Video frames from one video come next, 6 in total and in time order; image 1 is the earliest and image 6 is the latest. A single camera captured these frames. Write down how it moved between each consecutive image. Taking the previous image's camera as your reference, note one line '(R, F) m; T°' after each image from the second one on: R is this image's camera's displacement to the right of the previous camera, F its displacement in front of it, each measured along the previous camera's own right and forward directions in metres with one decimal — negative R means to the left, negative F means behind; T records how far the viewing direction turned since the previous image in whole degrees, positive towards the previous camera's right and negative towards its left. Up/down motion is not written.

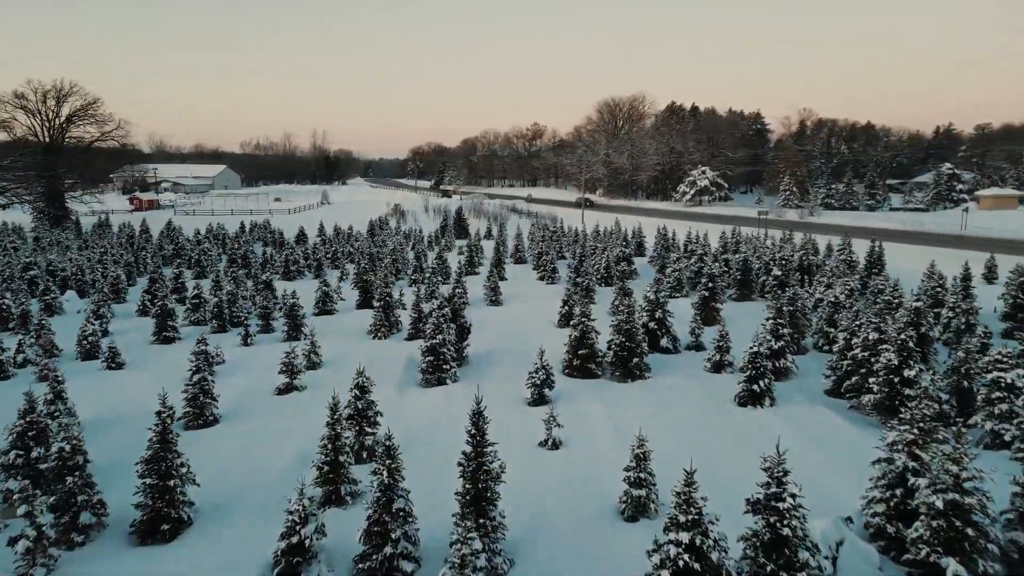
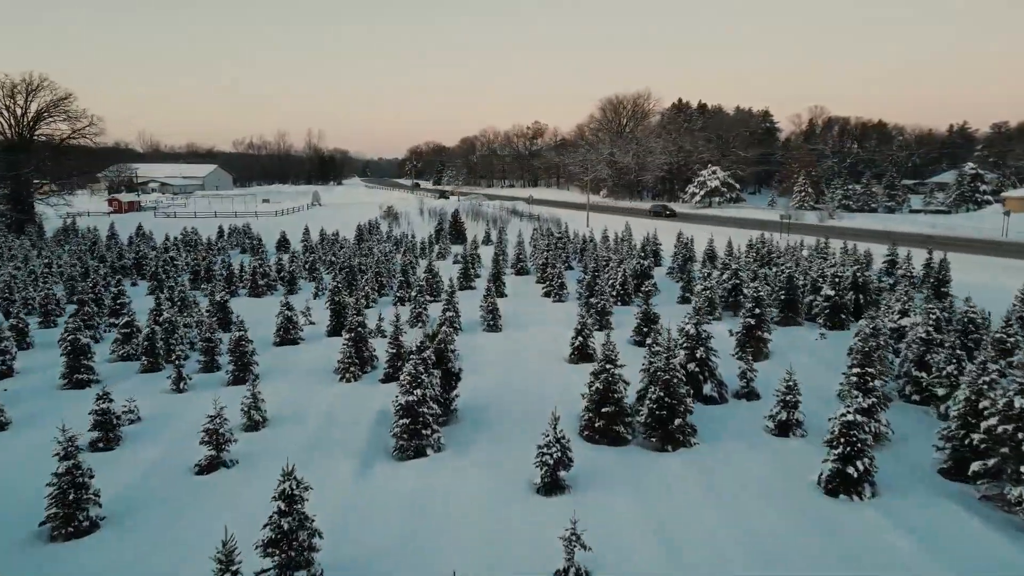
(0.0, +4.5) m; 0°
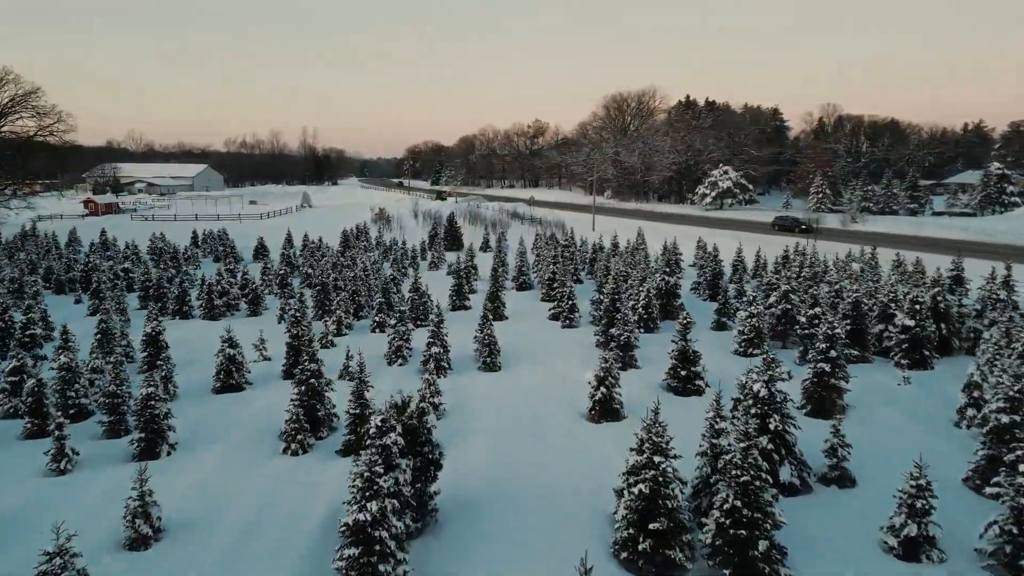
(0.0, +4.5) m; 0°
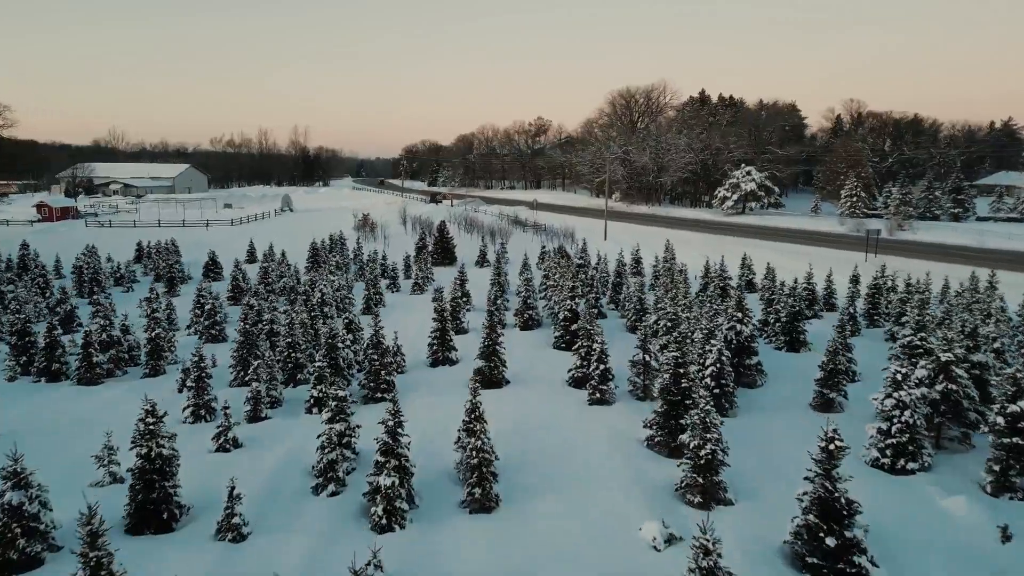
(-0.1, +7.5) m; 0°
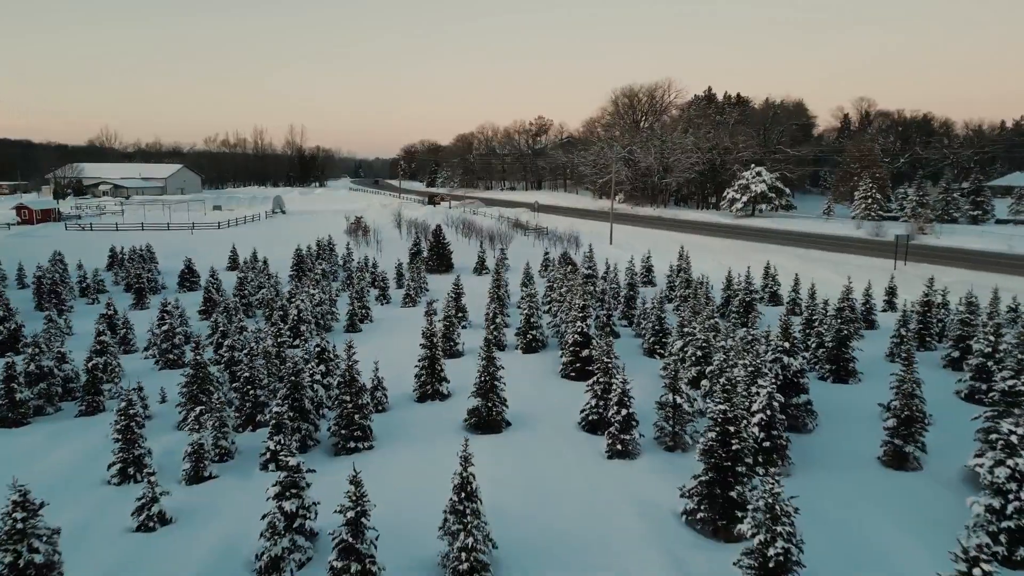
(0.0, +2.9) m; 0°
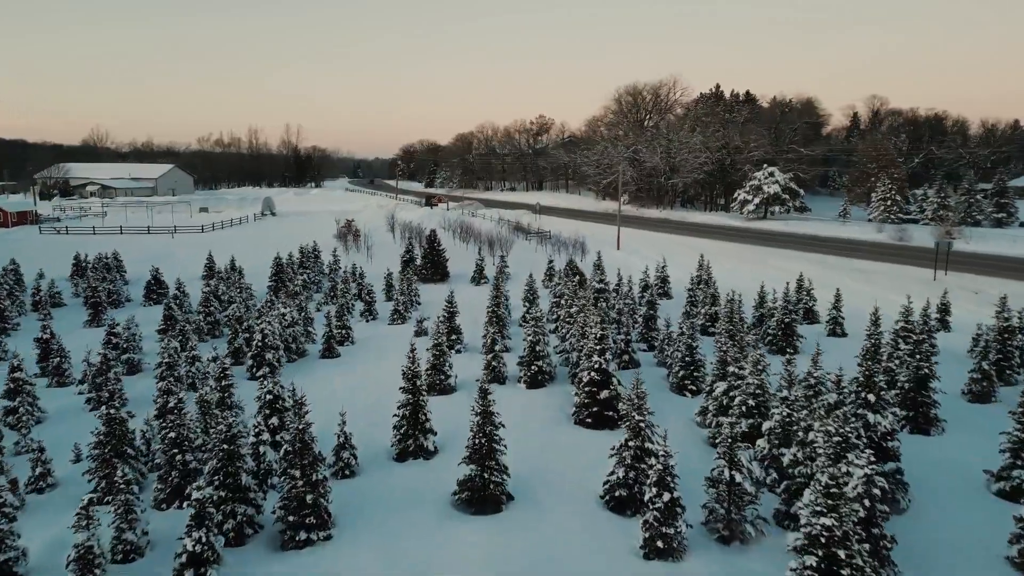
(0.0, +3.3) m; 0°
